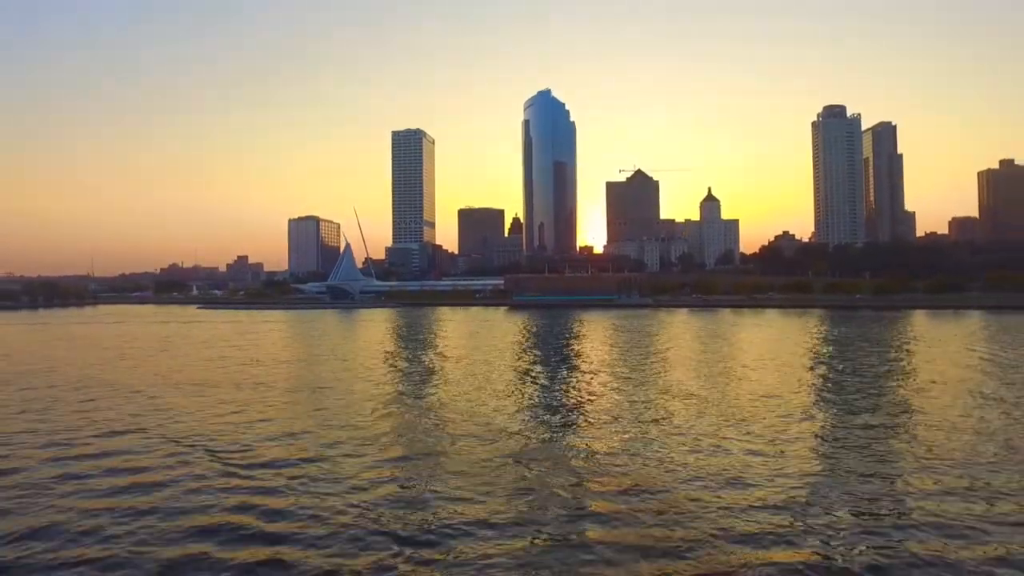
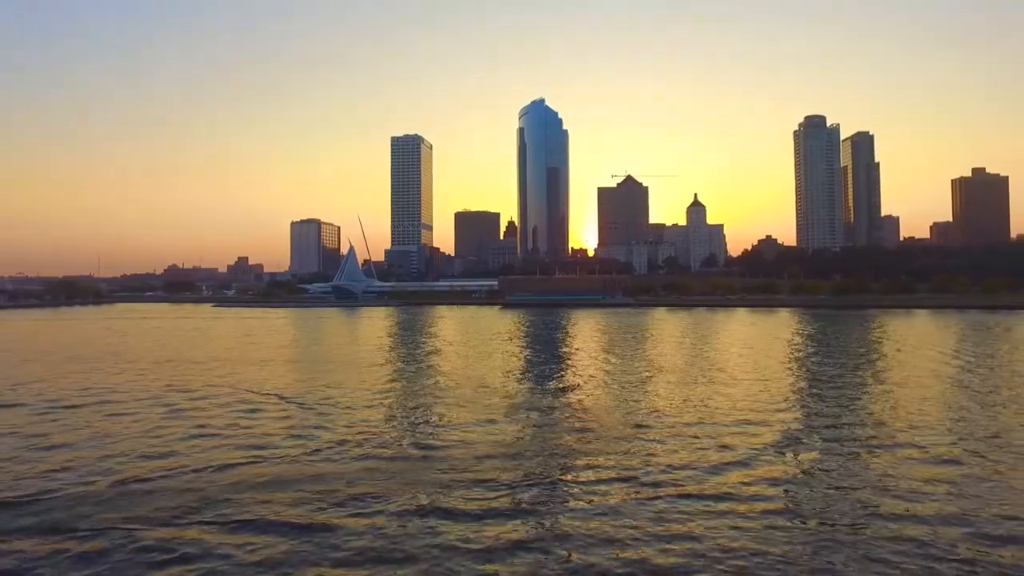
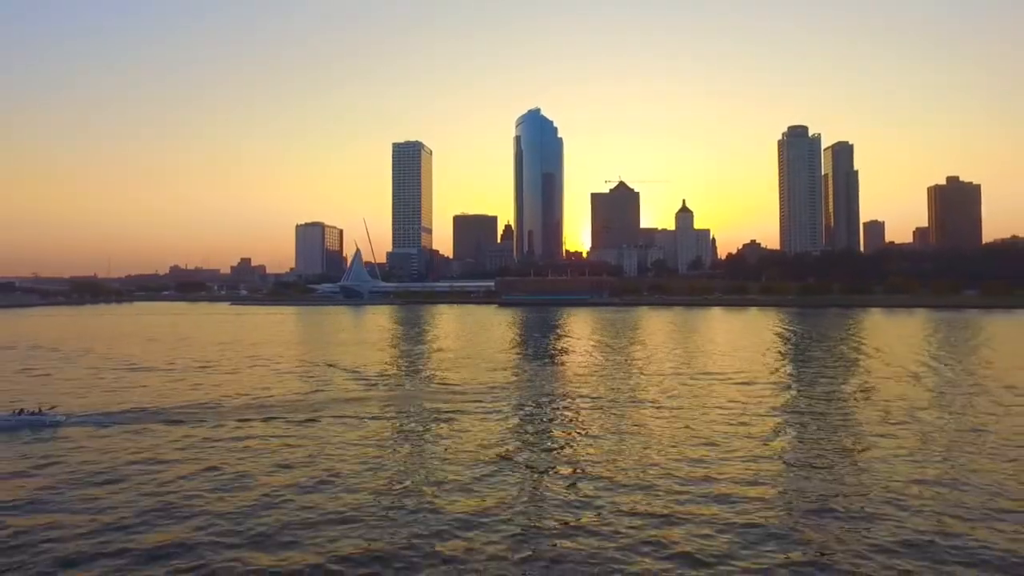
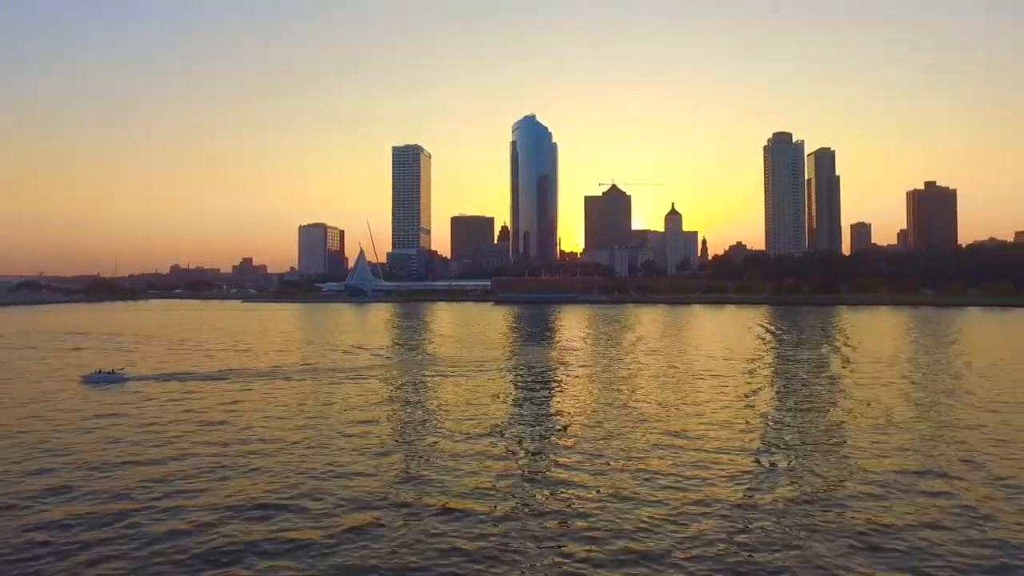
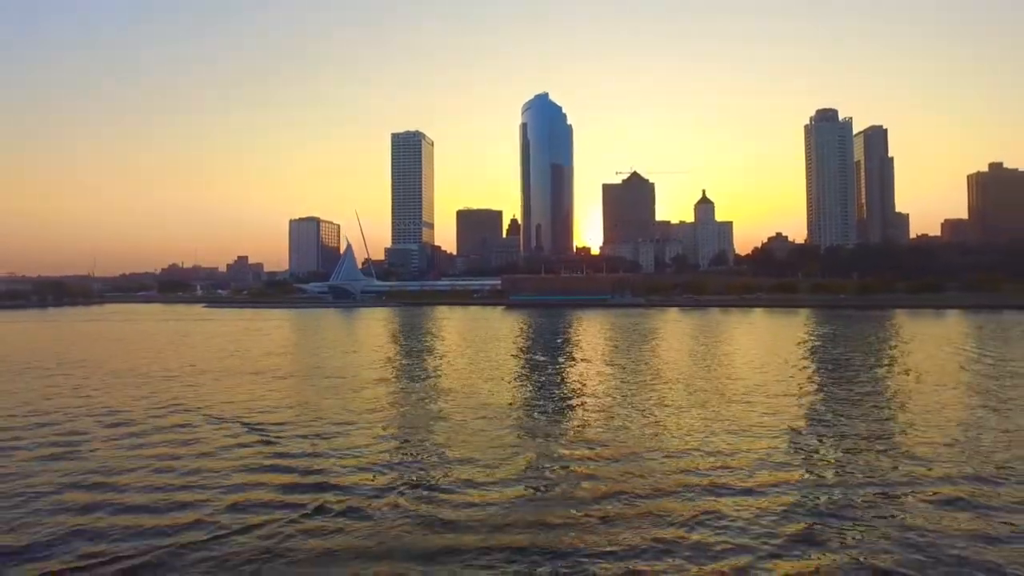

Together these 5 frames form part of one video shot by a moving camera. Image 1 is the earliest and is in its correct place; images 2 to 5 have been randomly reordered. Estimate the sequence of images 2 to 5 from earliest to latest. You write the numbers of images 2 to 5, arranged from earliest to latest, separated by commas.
5, 2, 3, 4
